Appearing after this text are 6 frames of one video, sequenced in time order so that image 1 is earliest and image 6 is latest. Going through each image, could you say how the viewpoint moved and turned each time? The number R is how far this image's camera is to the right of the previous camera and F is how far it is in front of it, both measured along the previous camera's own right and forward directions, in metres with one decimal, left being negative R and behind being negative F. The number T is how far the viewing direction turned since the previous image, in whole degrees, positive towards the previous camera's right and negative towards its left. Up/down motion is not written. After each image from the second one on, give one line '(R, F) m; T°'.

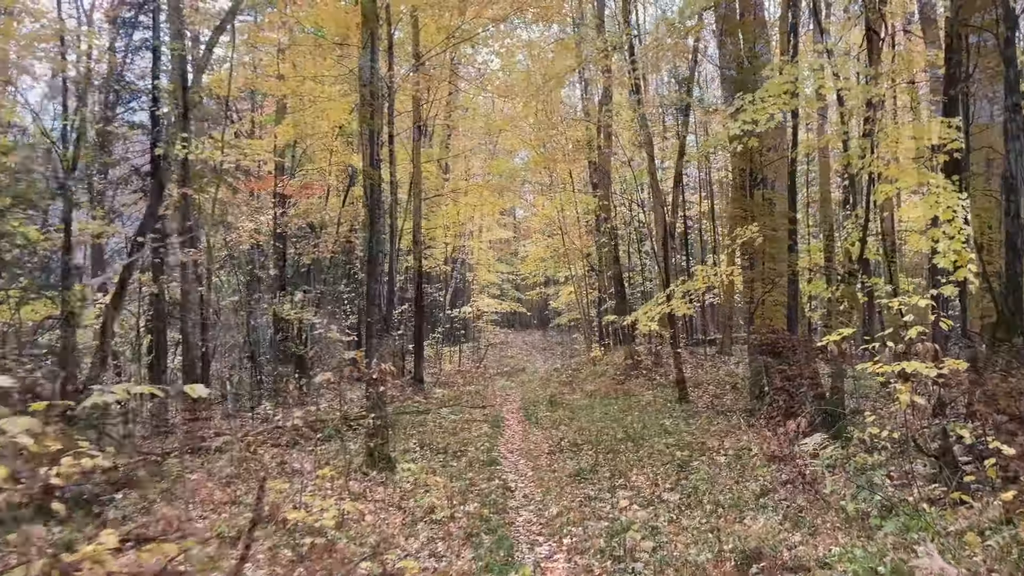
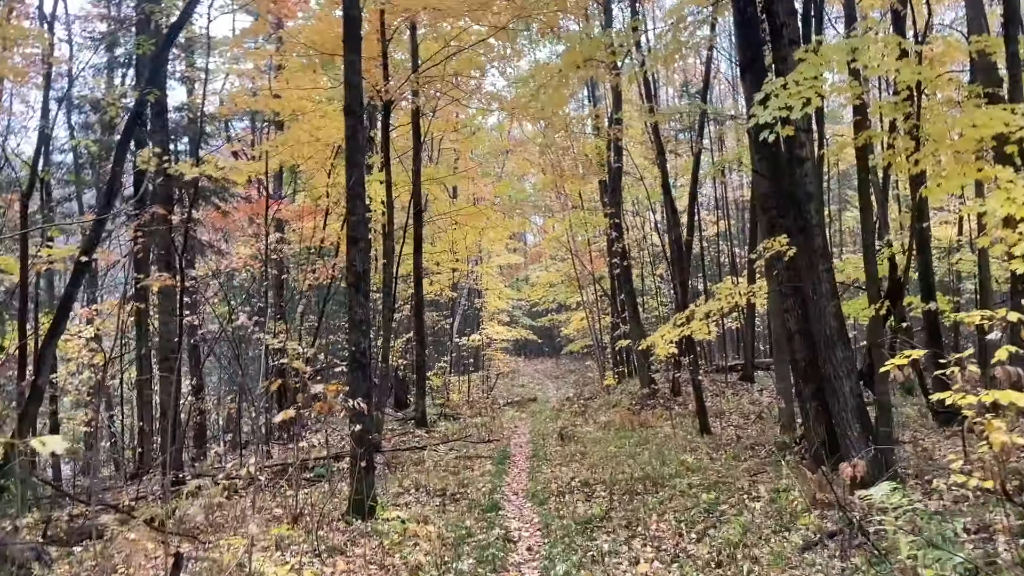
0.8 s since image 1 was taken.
(+0.1, +1.0) m; -1°
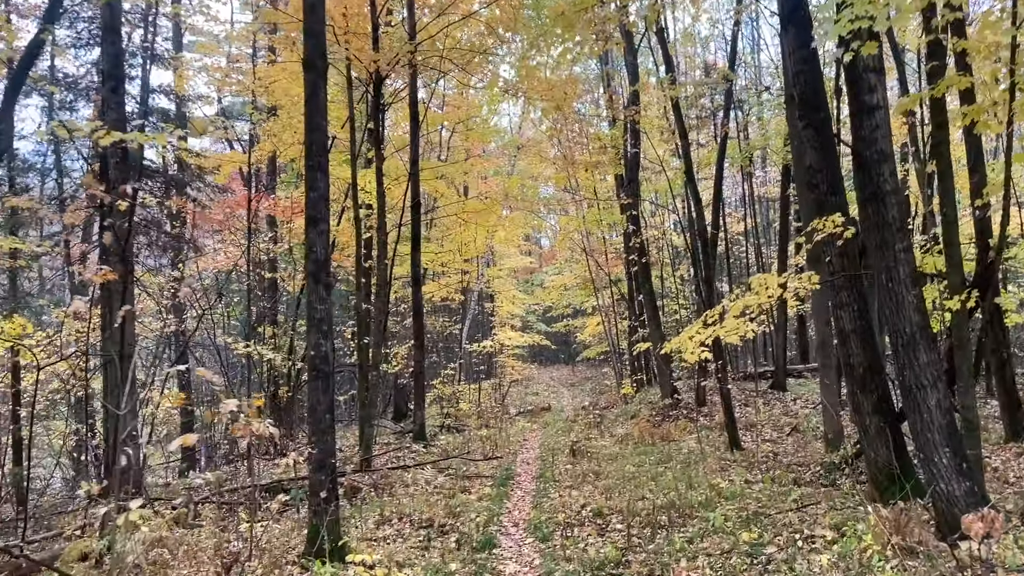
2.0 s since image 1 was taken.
(+0.2, +1.4) m; -1°
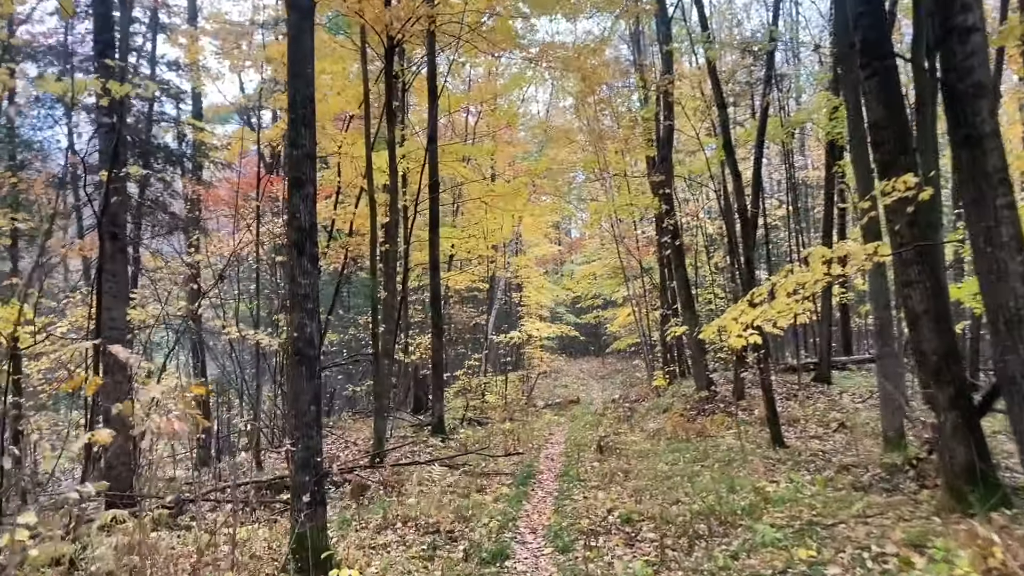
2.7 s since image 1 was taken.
(+0.1, +0.9) m; -2°
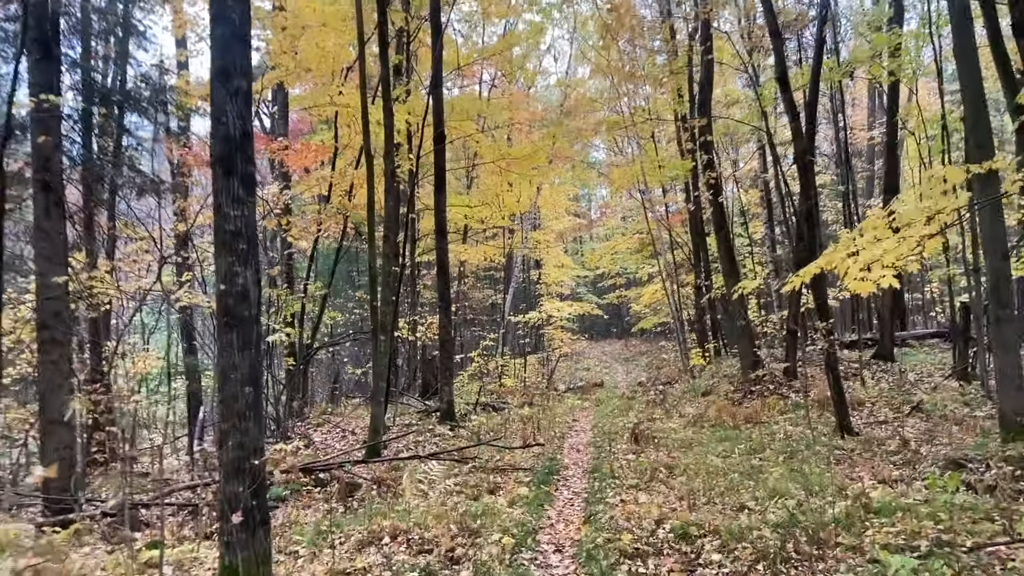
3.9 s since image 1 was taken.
(0.0, +1.6) m; -1°
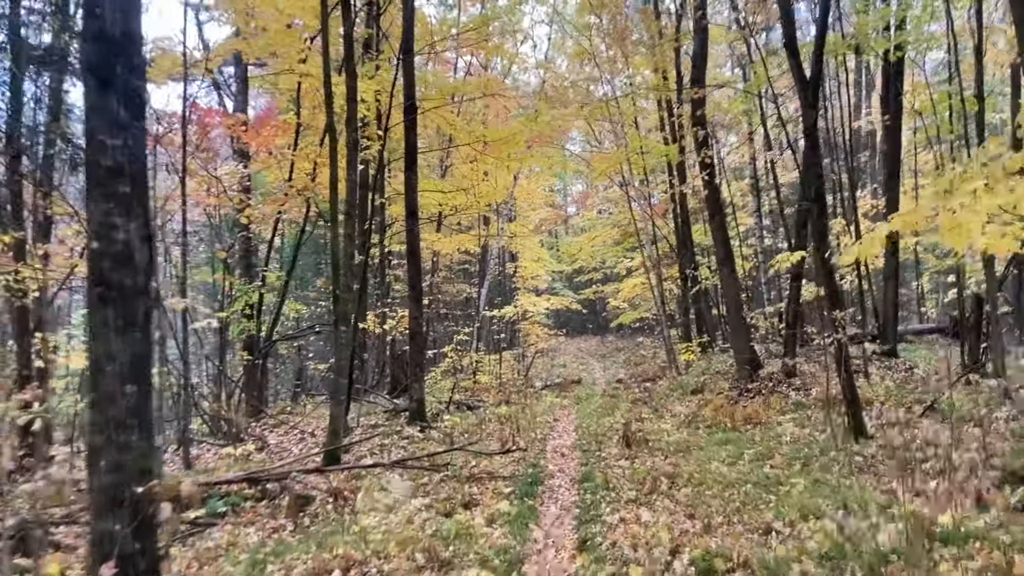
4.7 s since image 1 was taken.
(0.0, +1.0) m; +2°
